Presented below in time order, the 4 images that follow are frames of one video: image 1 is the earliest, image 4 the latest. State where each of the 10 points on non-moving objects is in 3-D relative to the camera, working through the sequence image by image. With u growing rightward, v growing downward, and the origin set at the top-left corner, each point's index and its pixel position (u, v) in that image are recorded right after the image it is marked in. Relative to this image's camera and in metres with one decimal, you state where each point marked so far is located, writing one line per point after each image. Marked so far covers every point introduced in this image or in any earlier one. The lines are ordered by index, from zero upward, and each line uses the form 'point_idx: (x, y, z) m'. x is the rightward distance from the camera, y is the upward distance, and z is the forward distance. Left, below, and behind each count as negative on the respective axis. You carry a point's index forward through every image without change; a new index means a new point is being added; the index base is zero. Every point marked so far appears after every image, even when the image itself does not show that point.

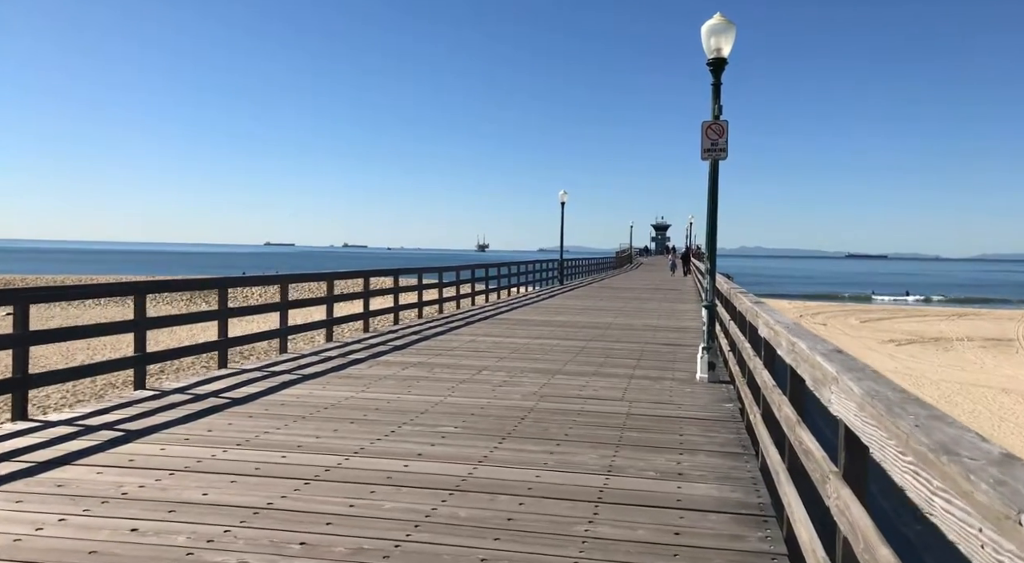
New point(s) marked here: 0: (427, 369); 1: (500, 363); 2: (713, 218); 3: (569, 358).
0: (-0.9, -0.9, +8.2) m
1: (-0.1, -0.9, +8.7) m
2: (+2.0, +0.6, +7.8) m
3: (+0.7, -0.9, +9.3) m
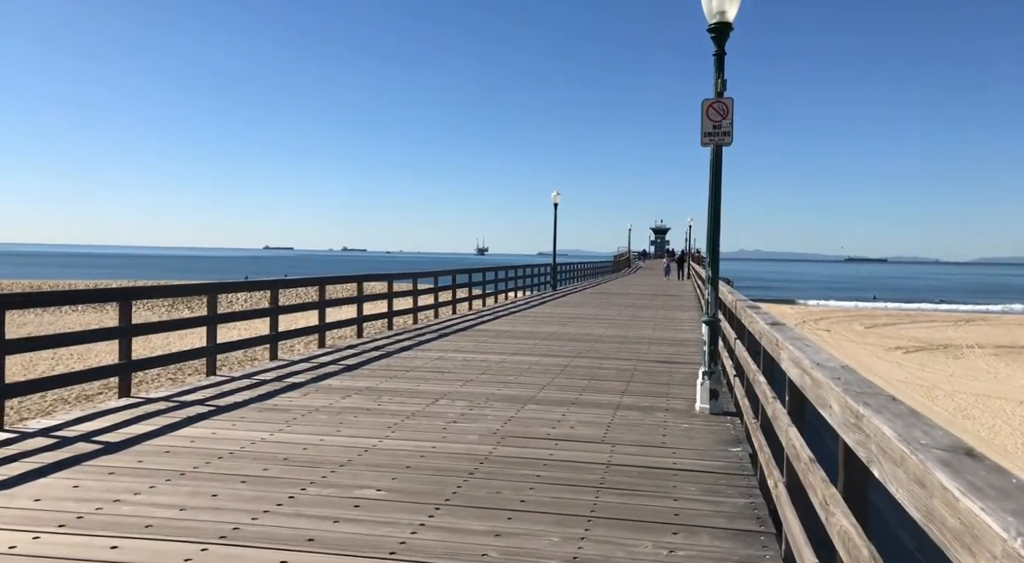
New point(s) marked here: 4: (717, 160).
0: (-1.2, -1.0, +6.9) m
1: (-0.4, -1.0, +7.4) m
2: (+1.7, +0.5, +6.5) m
3: (+0.4, -1.0, +8.0) m
4: (+1.7, +1.0, +6.6) m
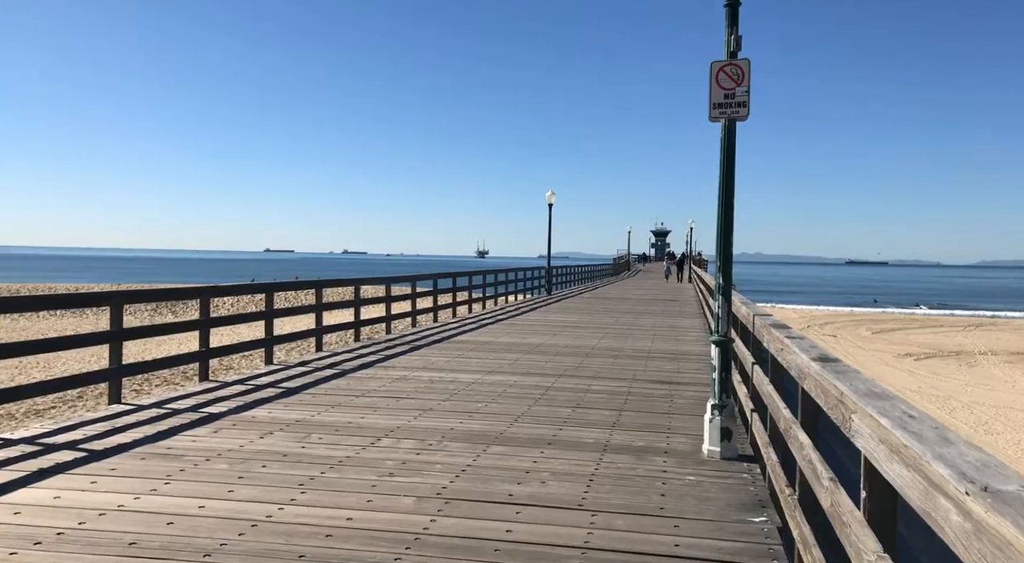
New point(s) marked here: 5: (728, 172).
0: (-1.5, -1.1, +5.5) m
1: (-0.7, -1.1, +6.0) m
2: (+1.4, +0.5, +5.1) m
3: (+0.1, -1.1, +6.6) m
4: (+1.4, +0.9, +5.2) m
5: (+1.4, +0.7, +5.2) m
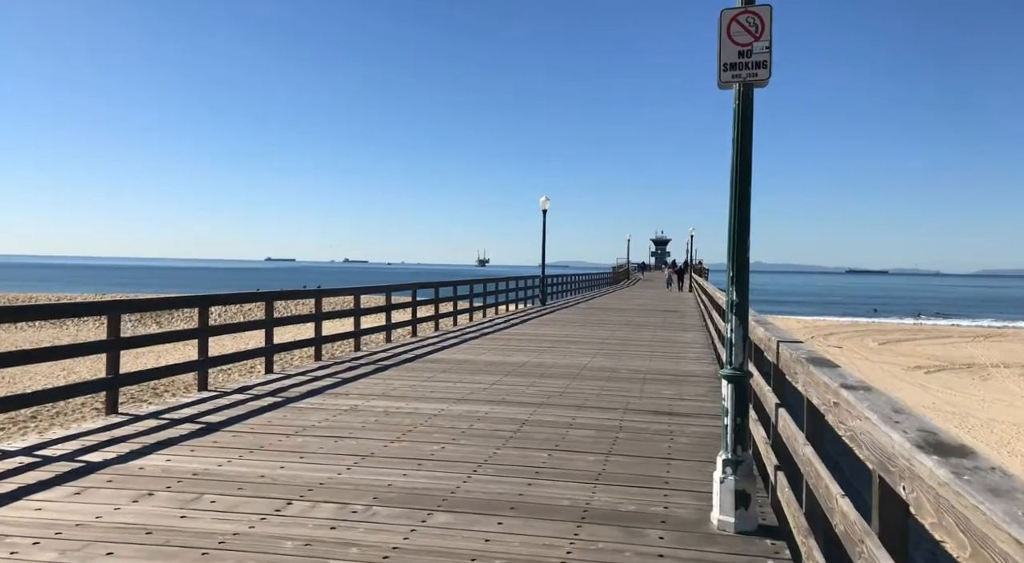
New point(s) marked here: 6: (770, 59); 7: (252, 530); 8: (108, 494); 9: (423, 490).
0: (-1.7, -1.1, +4.2) m
1: (-1.0, -1.2, +4.8) m
2: (+1.1, +0.4, +3.9) m
3: (-0.2, -1.2, +5.3) m
4: (+1.2, +0.9, +4.0) m
5: (+1.1, +0.6, +3.9) m
6: (+1.3, +1.1, +3.9) m
7: (-1.2, -1.2, +3.8) m
8: (-2.1, -1.1, +4.3) m
9: (-0.5, -1.2, +4.5) m
